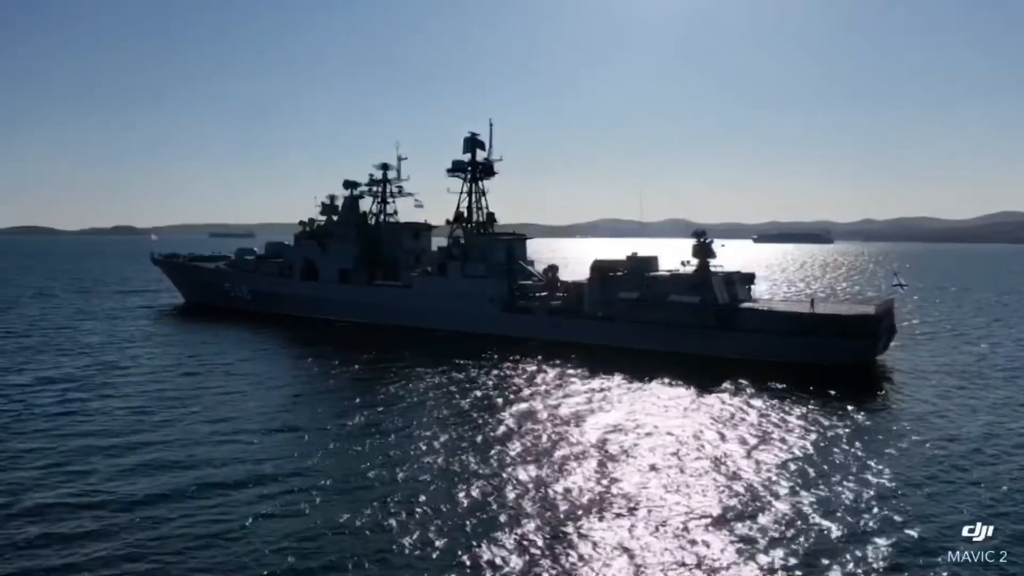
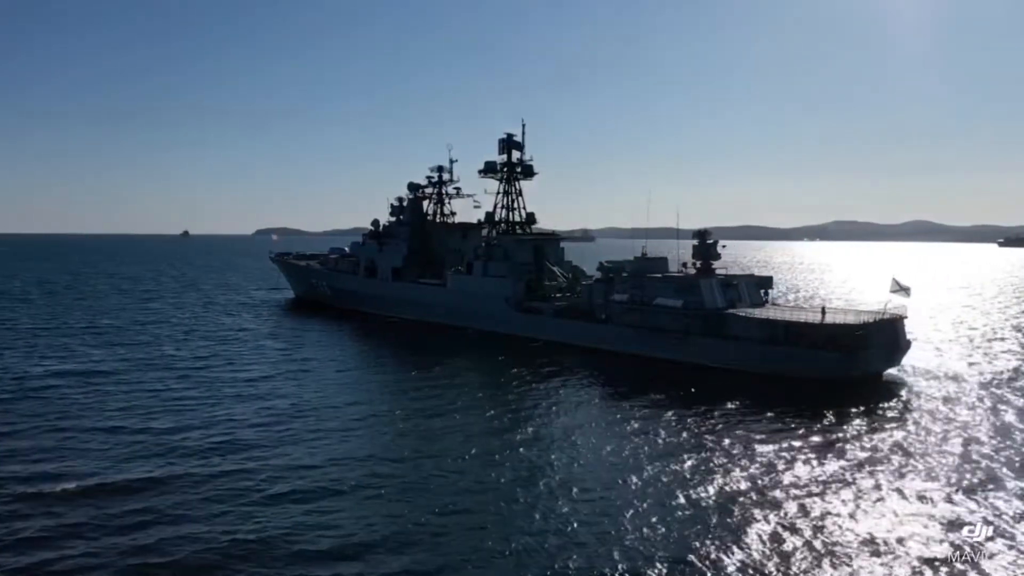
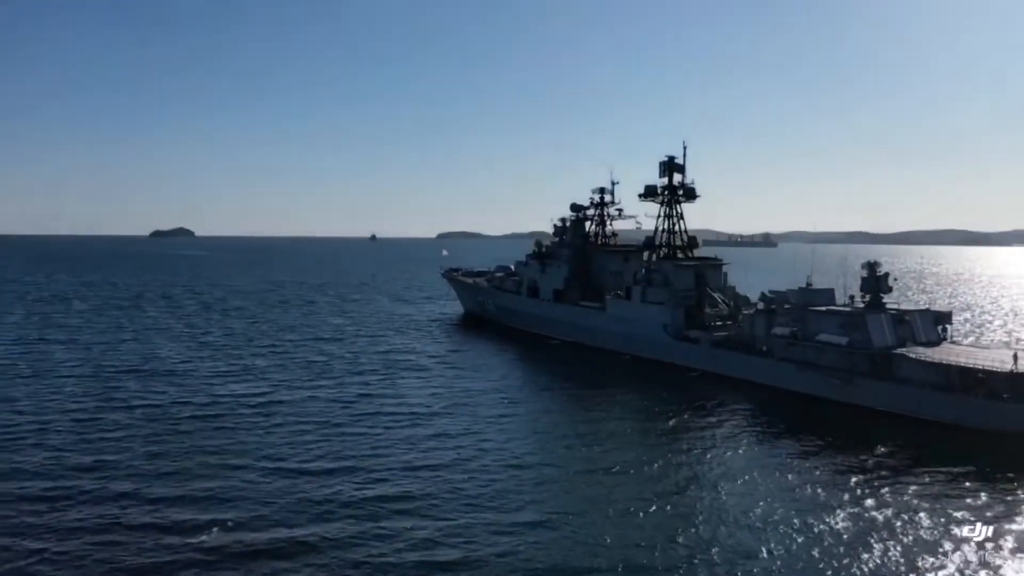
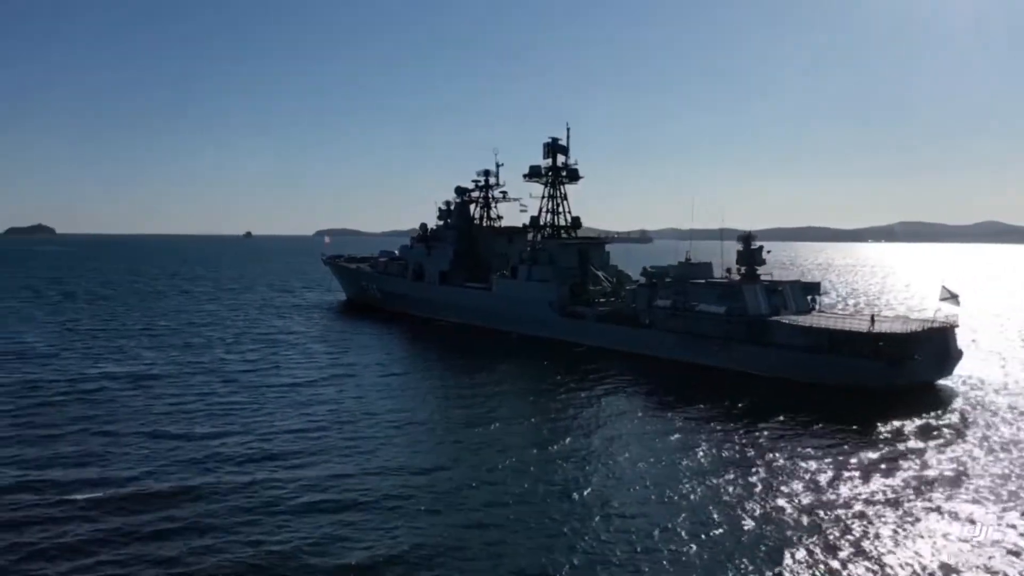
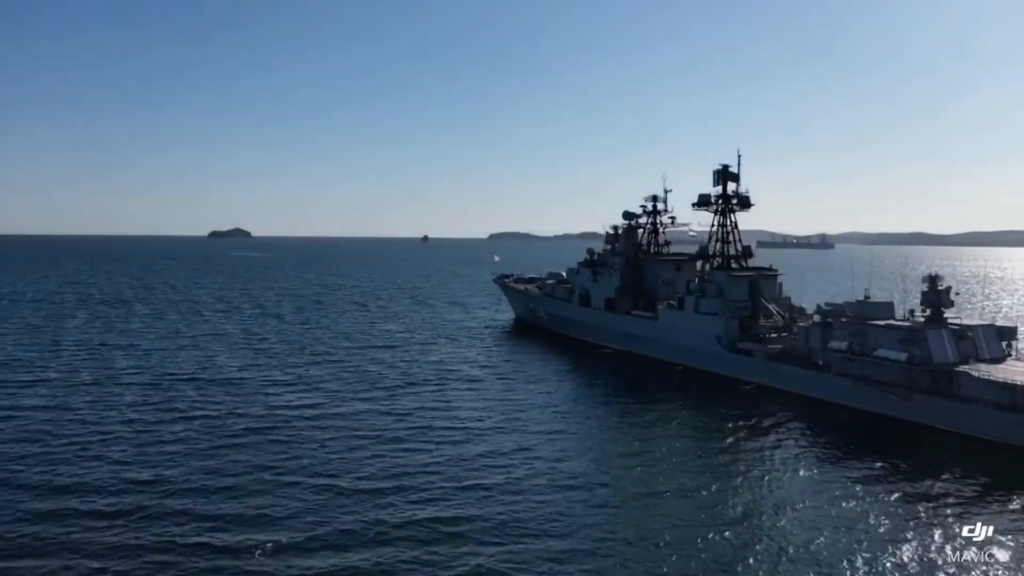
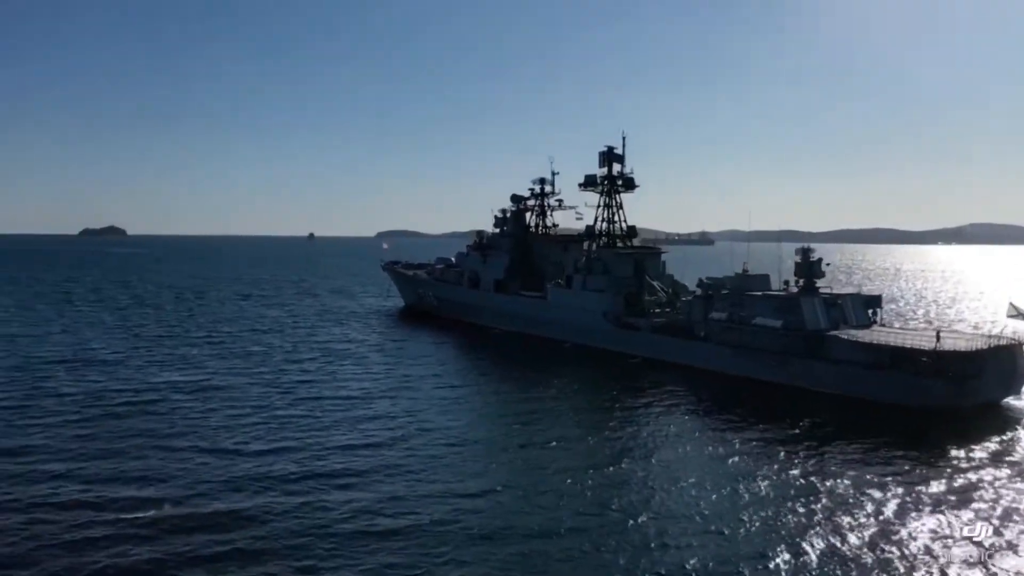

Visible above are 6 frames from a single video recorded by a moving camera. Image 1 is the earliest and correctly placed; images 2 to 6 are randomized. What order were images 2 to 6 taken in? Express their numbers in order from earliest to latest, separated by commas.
2, 4, 6, 3, 5
